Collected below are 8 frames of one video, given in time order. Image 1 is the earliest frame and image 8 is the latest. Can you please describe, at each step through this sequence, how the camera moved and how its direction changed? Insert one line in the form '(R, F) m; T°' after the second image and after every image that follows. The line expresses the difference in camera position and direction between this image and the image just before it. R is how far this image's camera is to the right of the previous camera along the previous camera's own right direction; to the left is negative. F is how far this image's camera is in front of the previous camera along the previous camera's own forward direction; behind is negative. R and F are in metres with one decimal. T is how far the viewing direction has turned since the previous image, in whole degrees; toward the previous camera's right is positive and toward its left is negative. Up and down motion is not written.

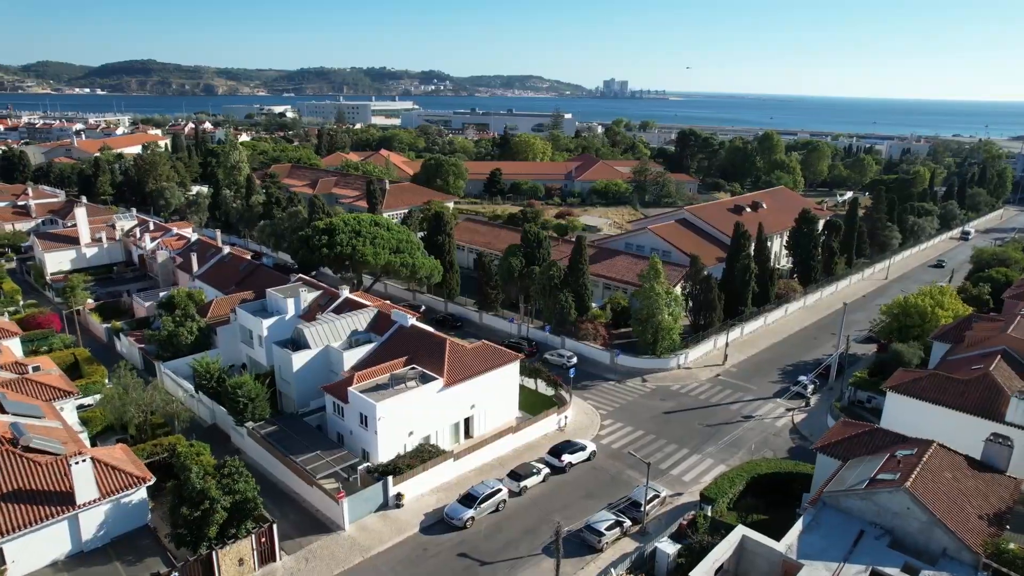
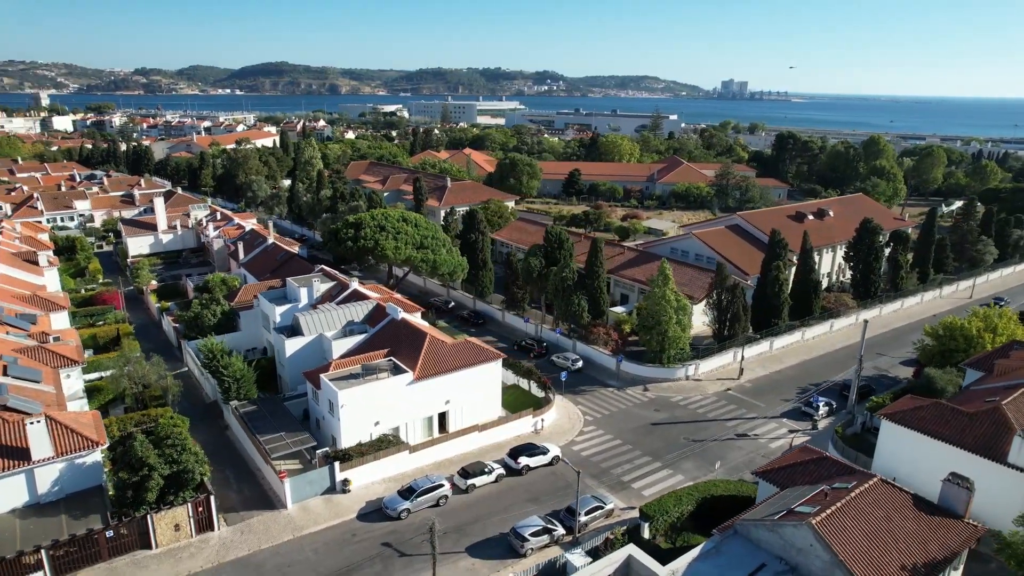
(+6.1, +0.5) m; -9°
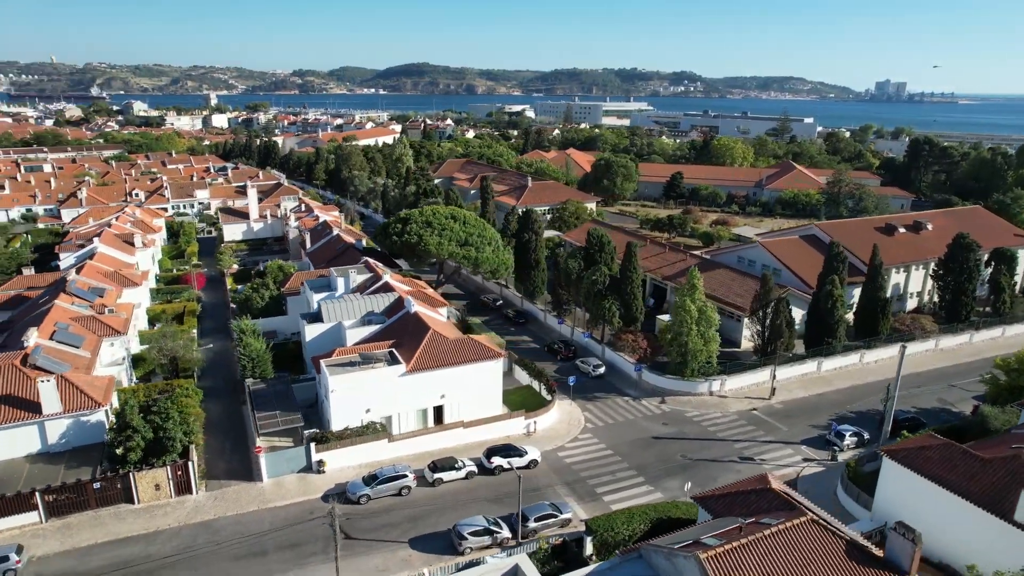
(+6.1, +0.6) m; -11°
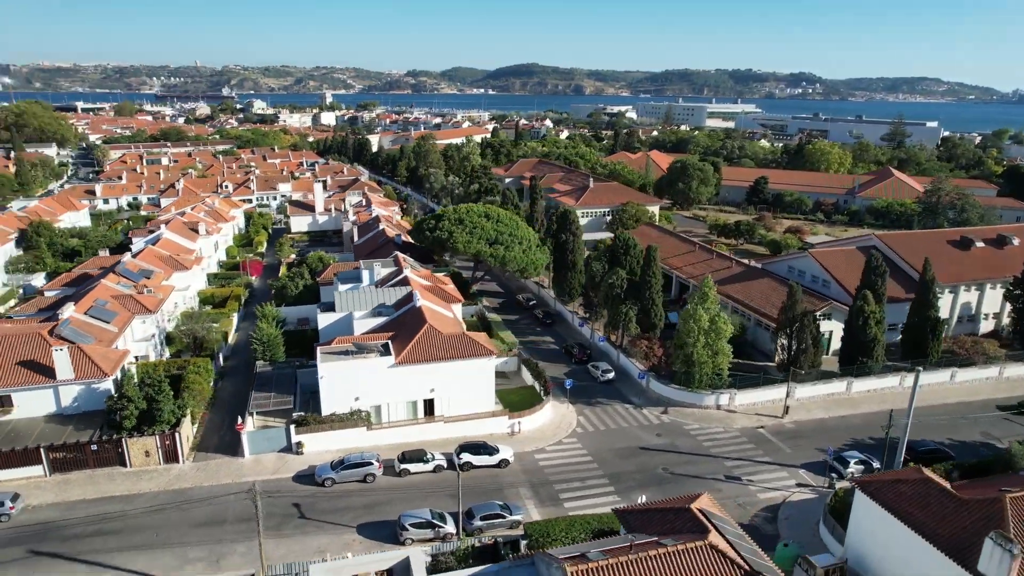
(+5.3, +0.4) m; -9°
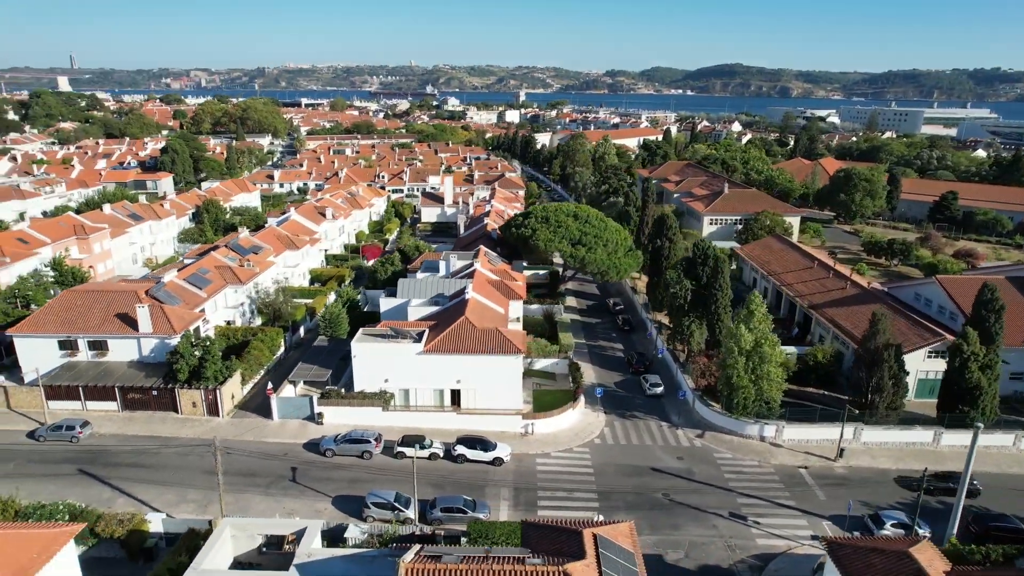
(+7.4, +1.2) m; -16°
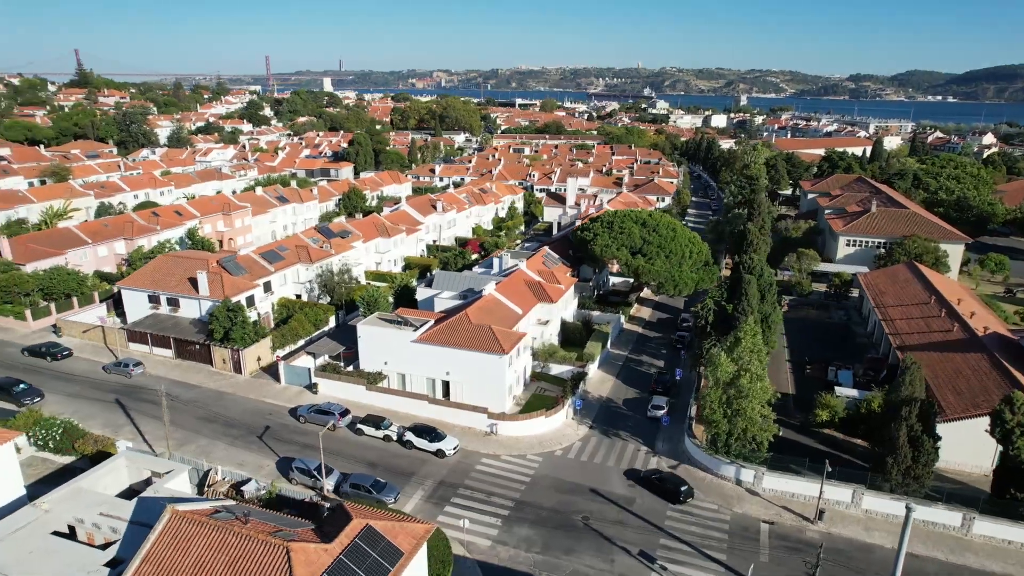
(+10.8, +1.7) m; -18°
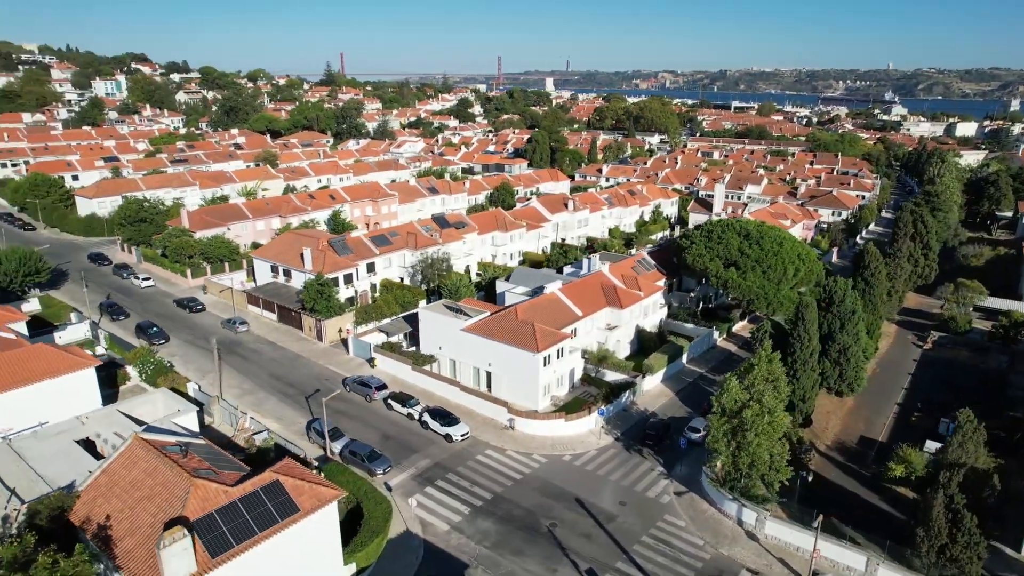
(+8.3, +1.1) m; -18°
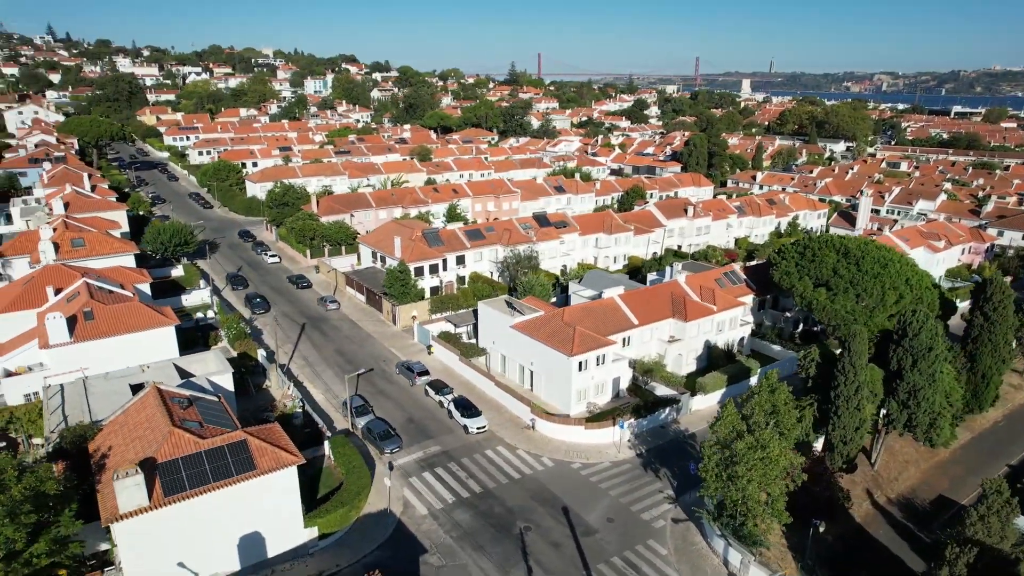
(+7.0, +0.9) m; -15°
